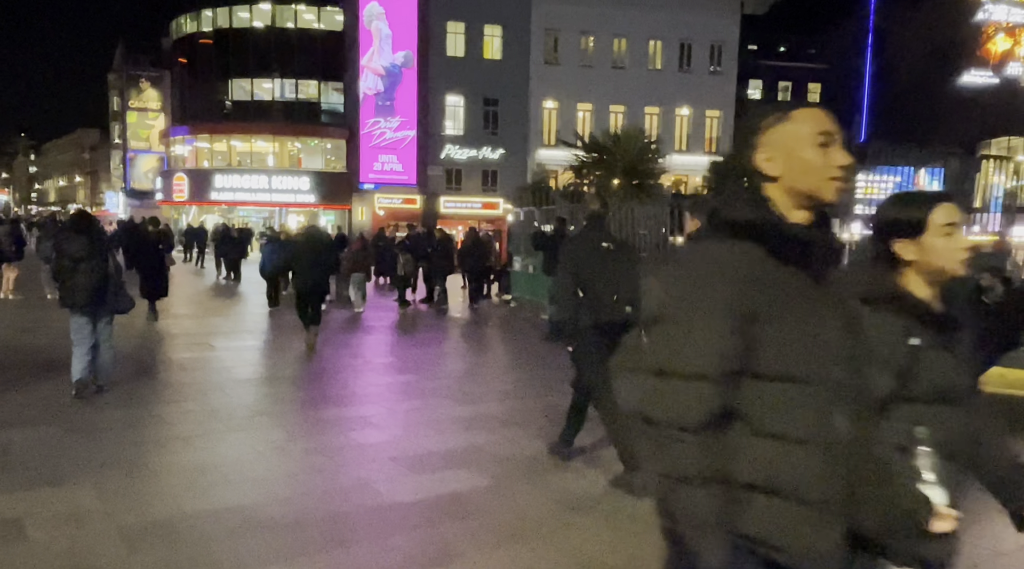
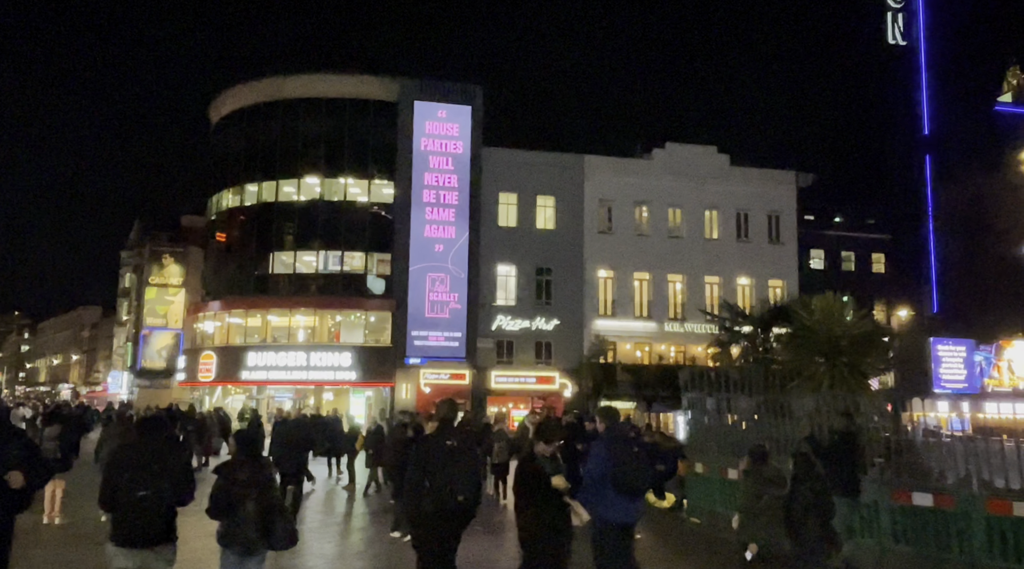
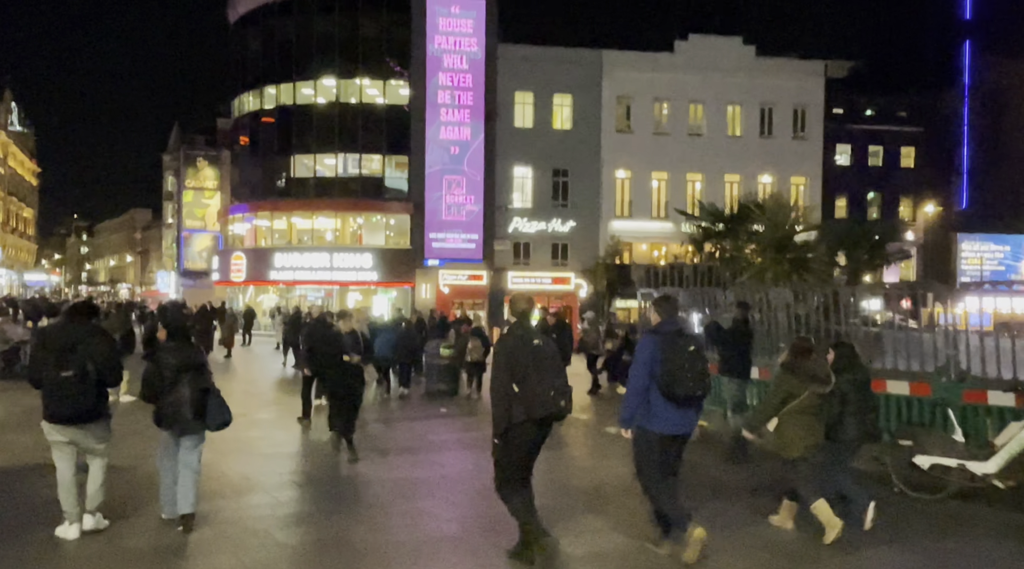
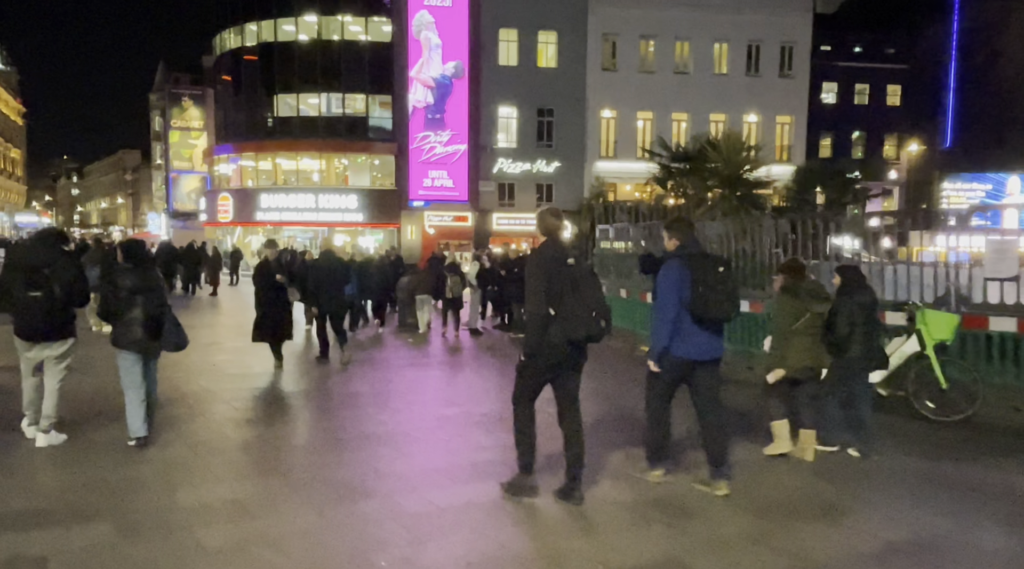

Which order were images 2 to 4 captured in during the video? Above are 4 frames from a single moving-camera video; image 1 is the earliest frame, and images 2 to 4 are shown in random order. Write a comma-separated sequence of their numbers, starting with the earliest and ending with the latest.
4, 3, 2
